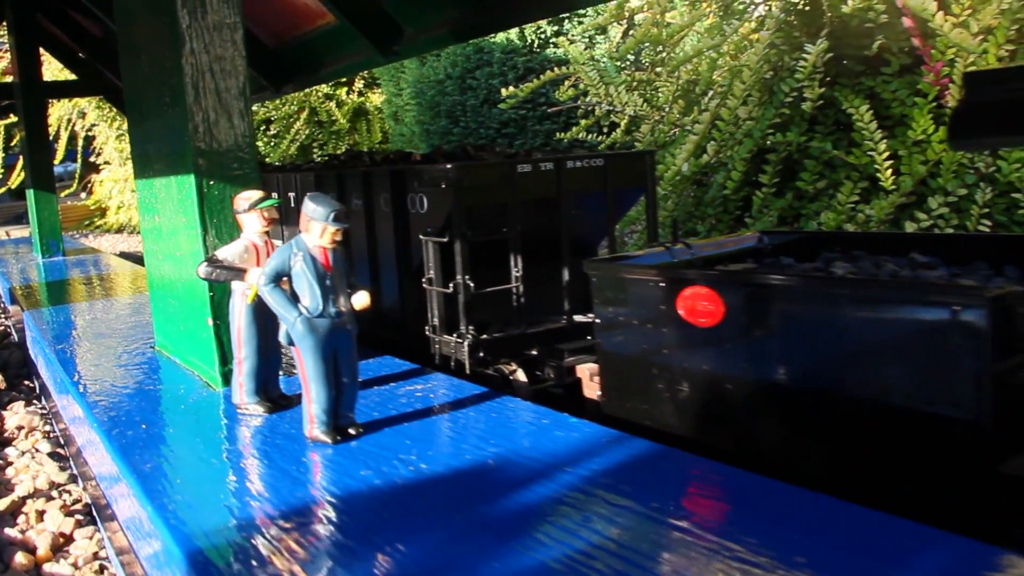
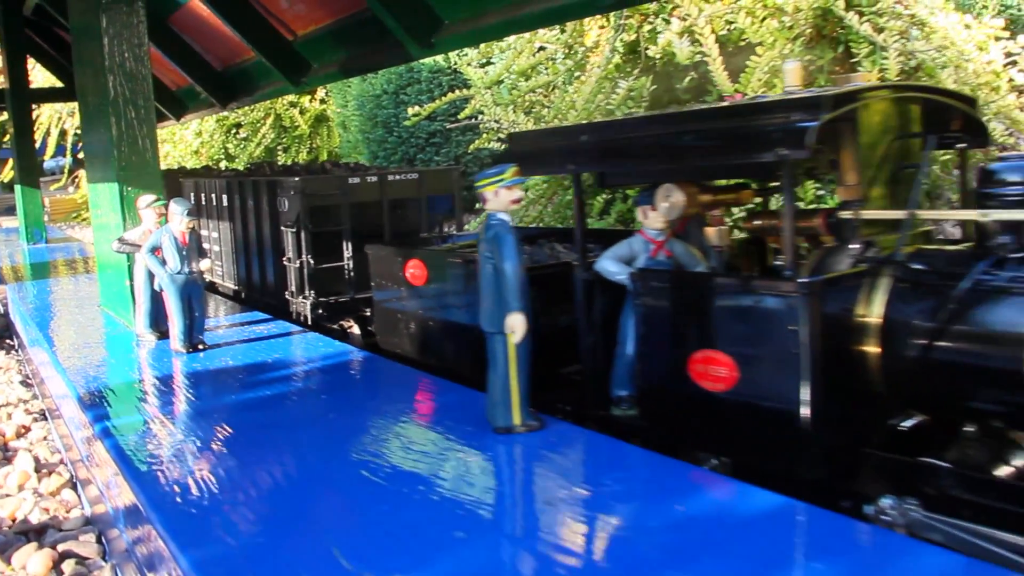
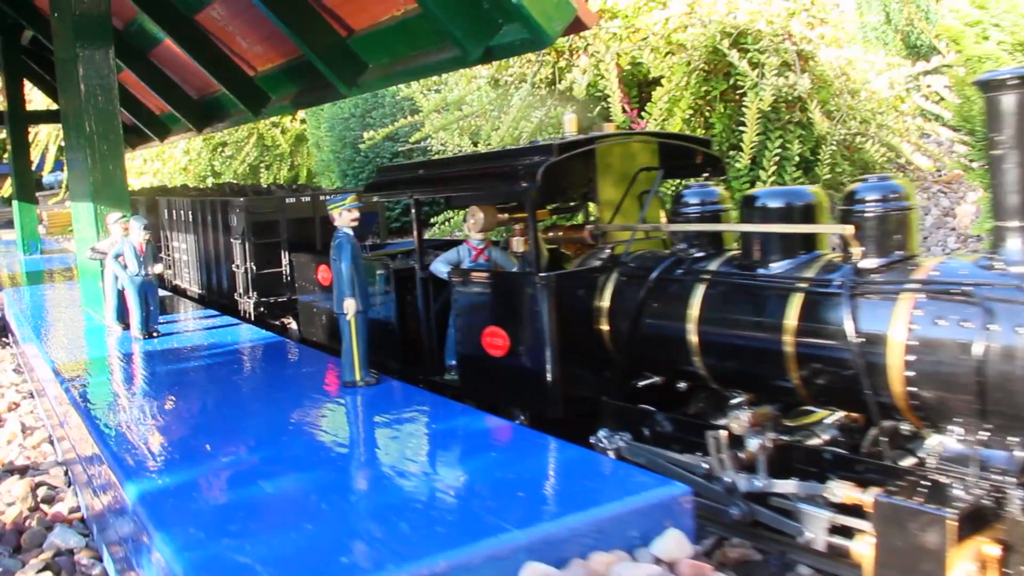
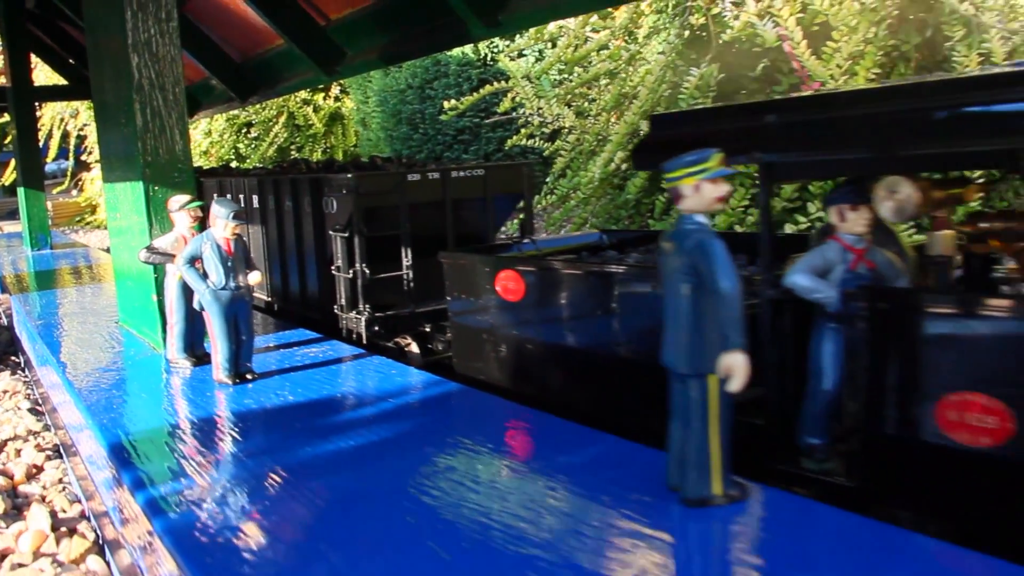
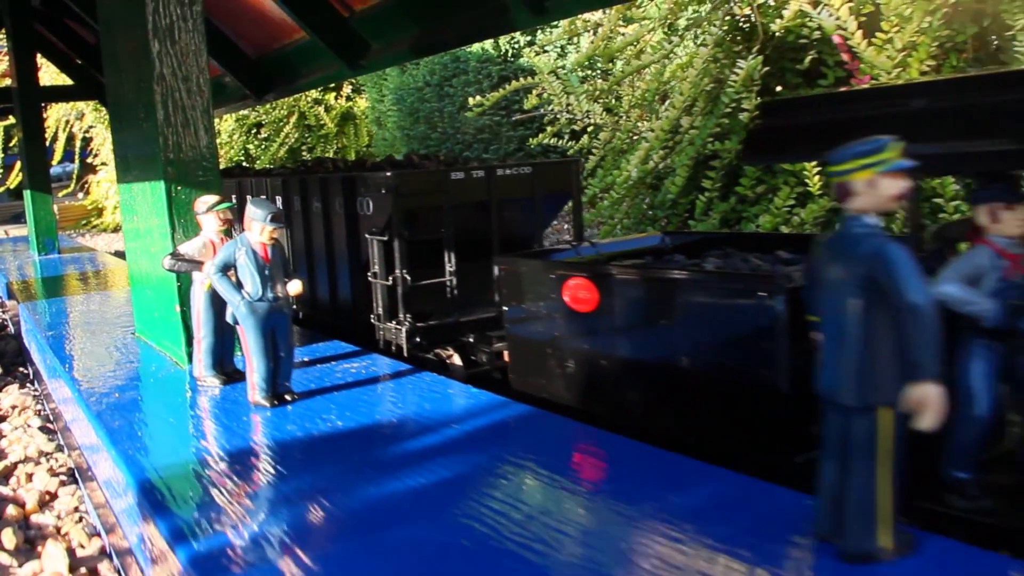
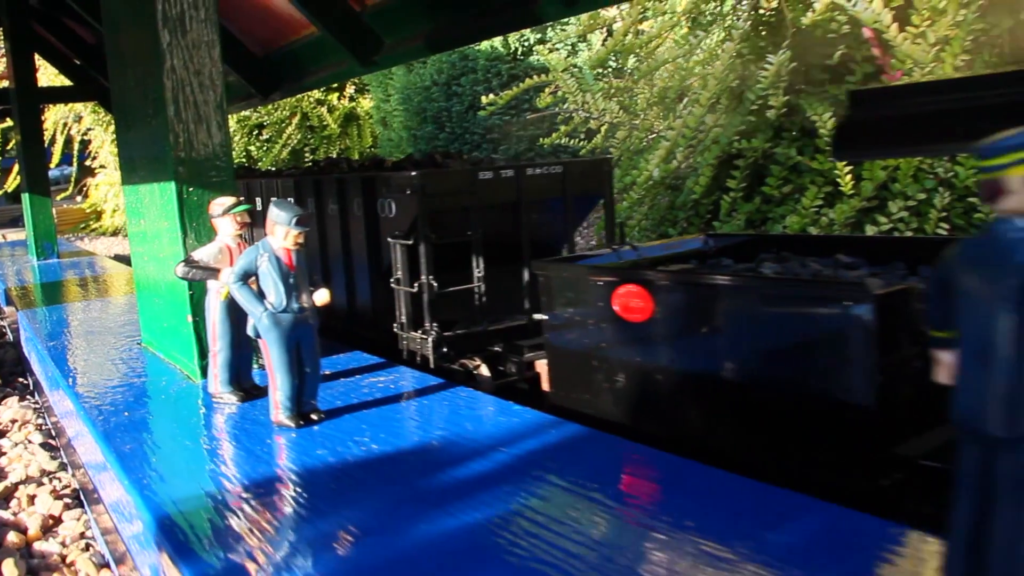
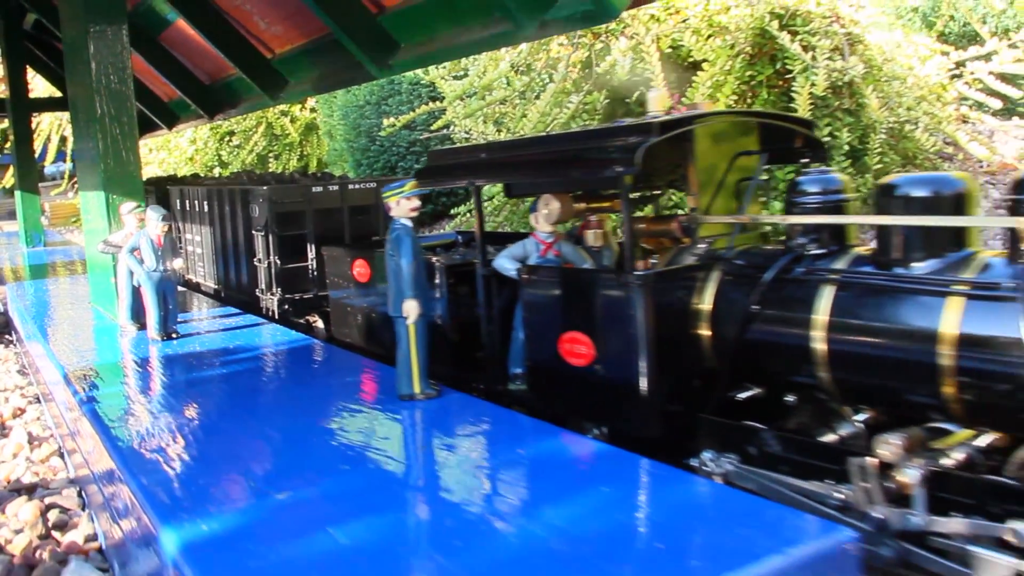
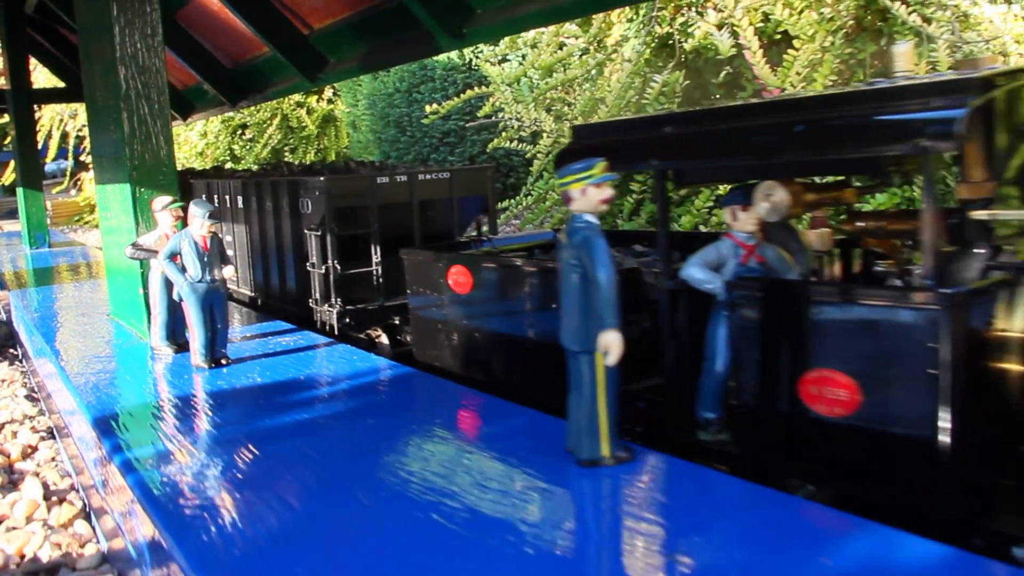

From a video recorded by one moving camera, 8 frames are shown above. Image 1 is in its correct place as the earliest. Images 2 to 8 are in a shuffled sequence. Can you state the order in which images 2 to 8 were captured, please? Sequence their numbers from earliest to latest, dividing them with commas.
6, 5, 4, 8, 2, 7, 3
